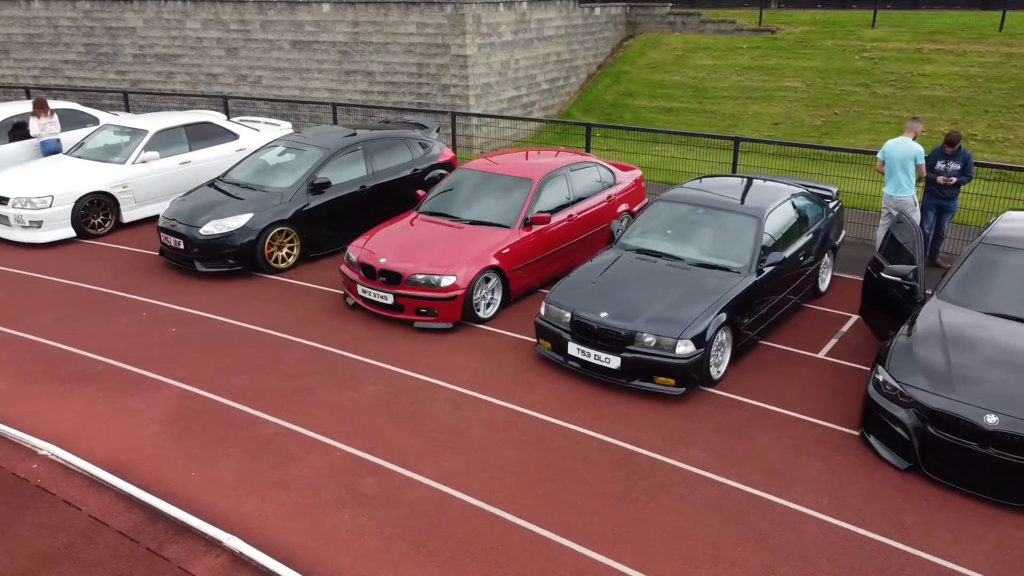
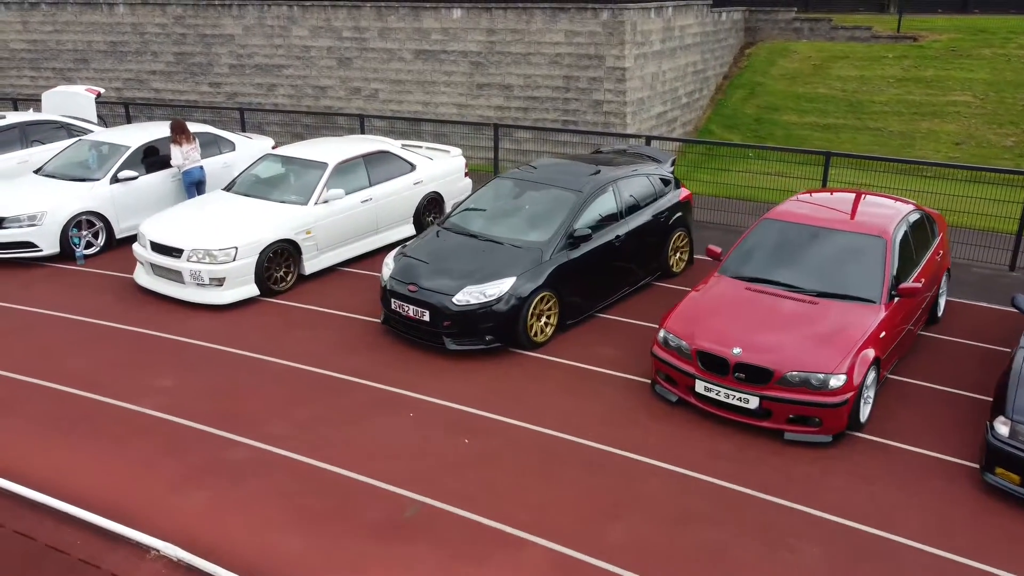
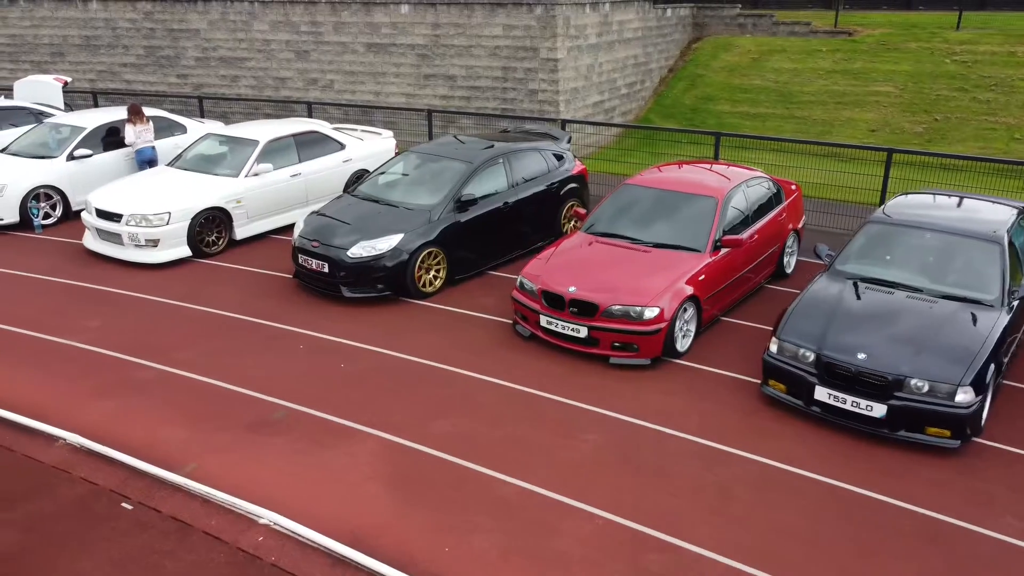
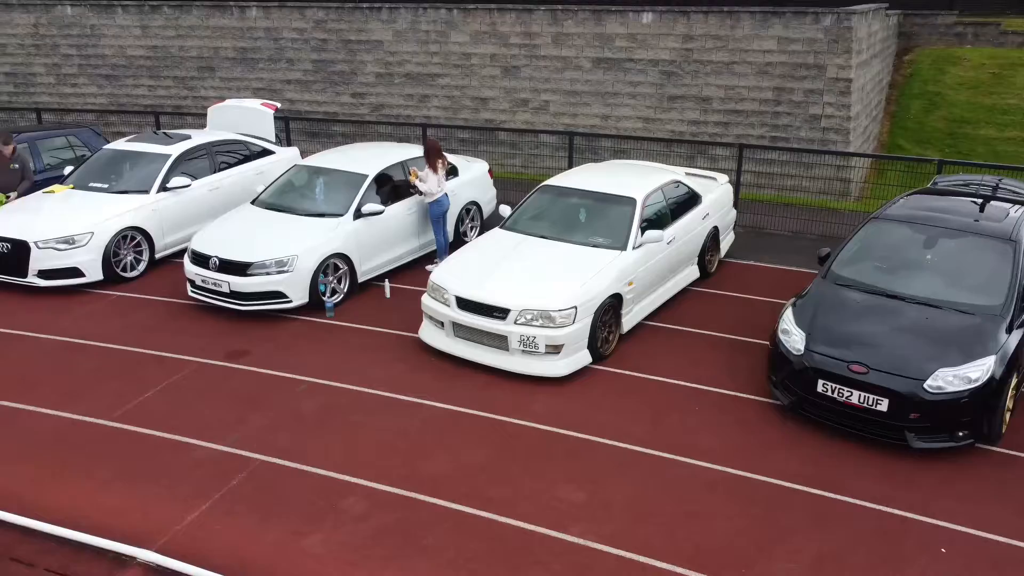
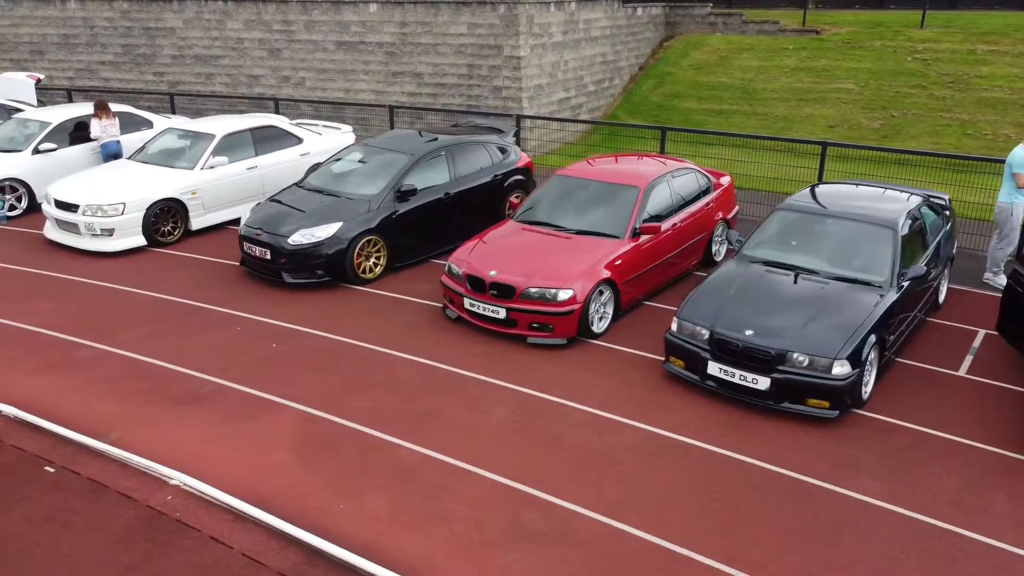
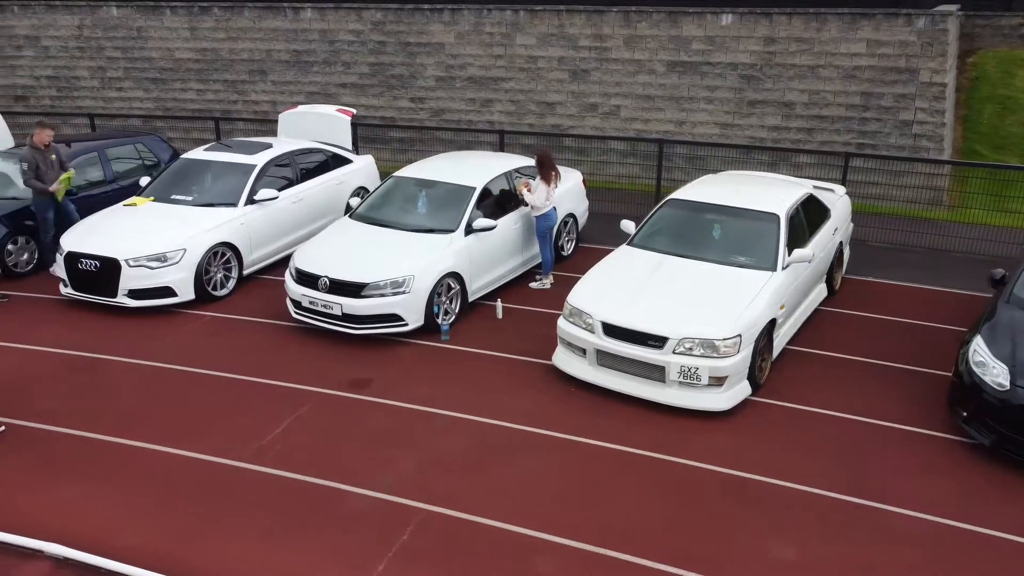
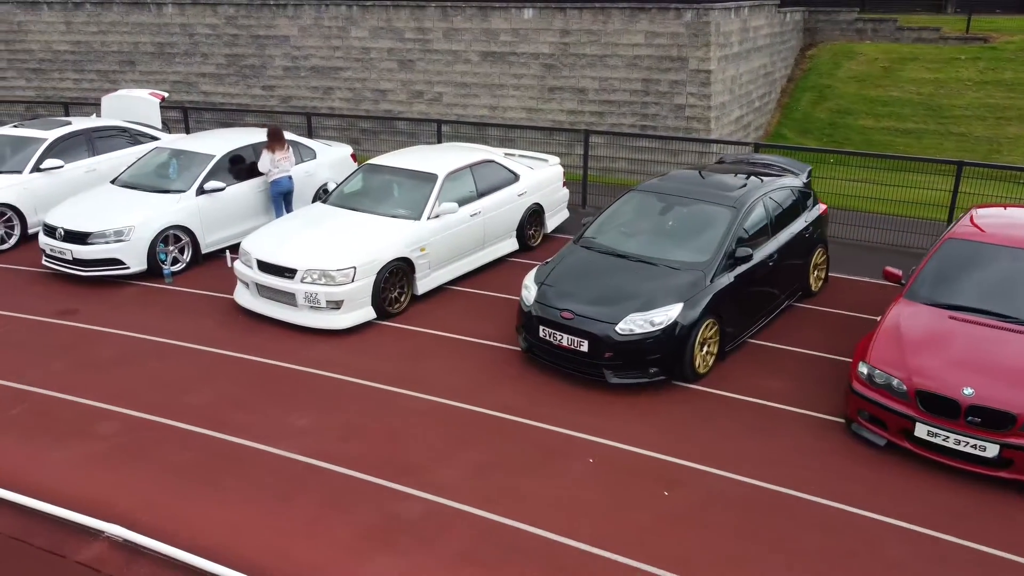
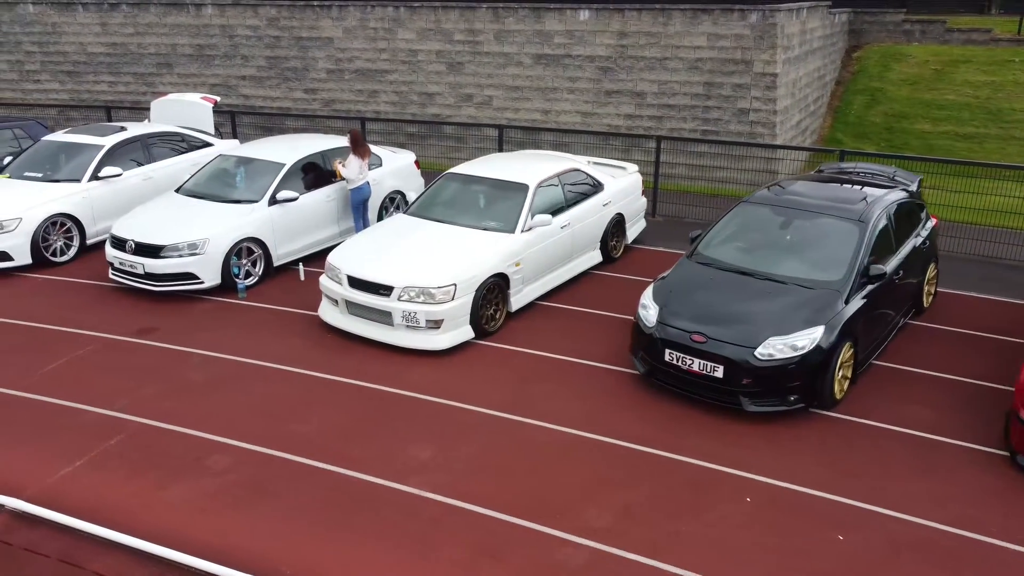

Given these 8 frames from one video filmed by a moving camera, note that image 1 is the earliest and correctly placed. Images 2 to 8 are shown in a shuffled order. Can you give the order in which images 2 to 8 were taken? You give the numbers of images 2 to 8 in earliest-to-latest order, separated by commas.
5, 3, 2, 7, 8, 4, 6
